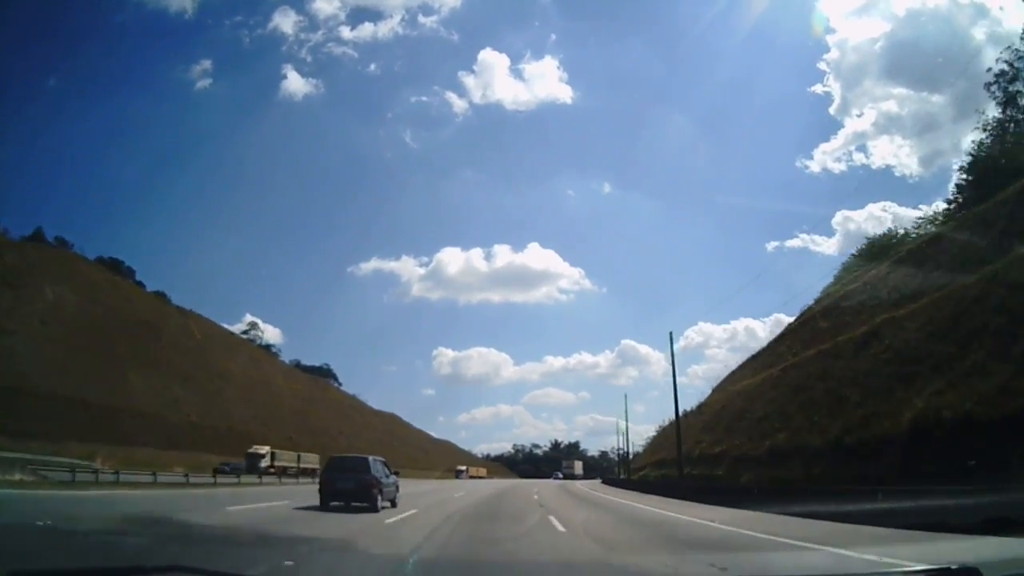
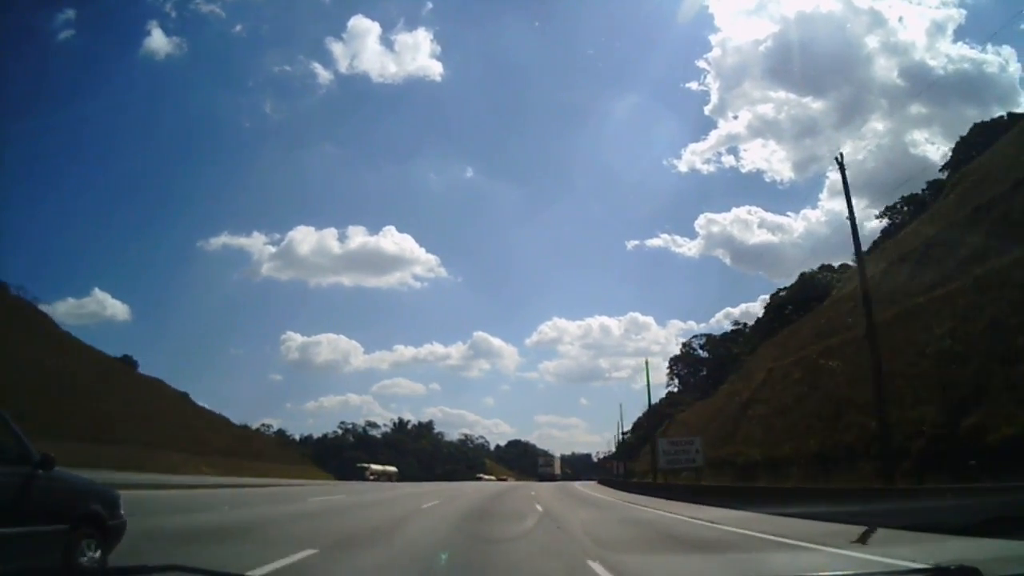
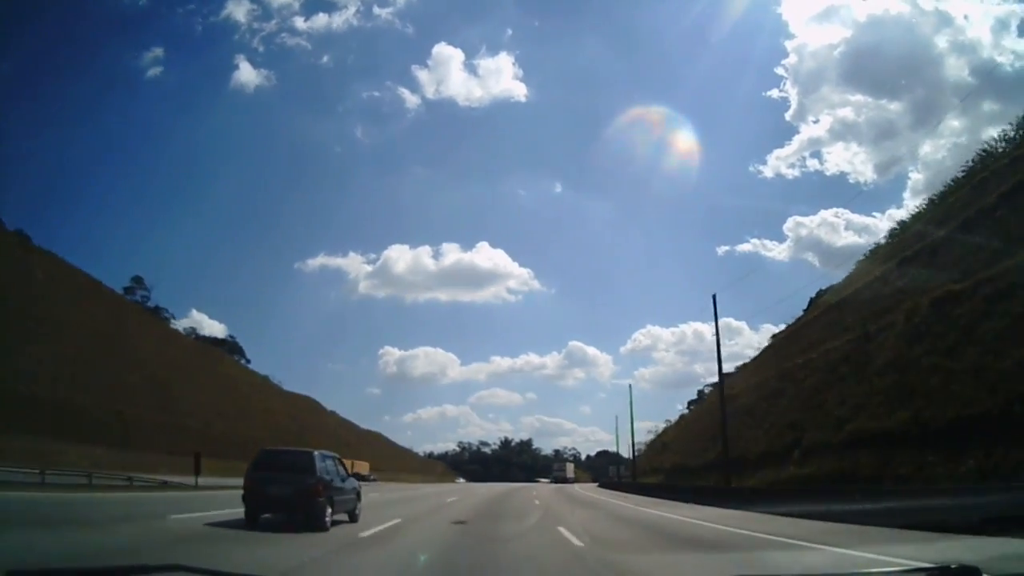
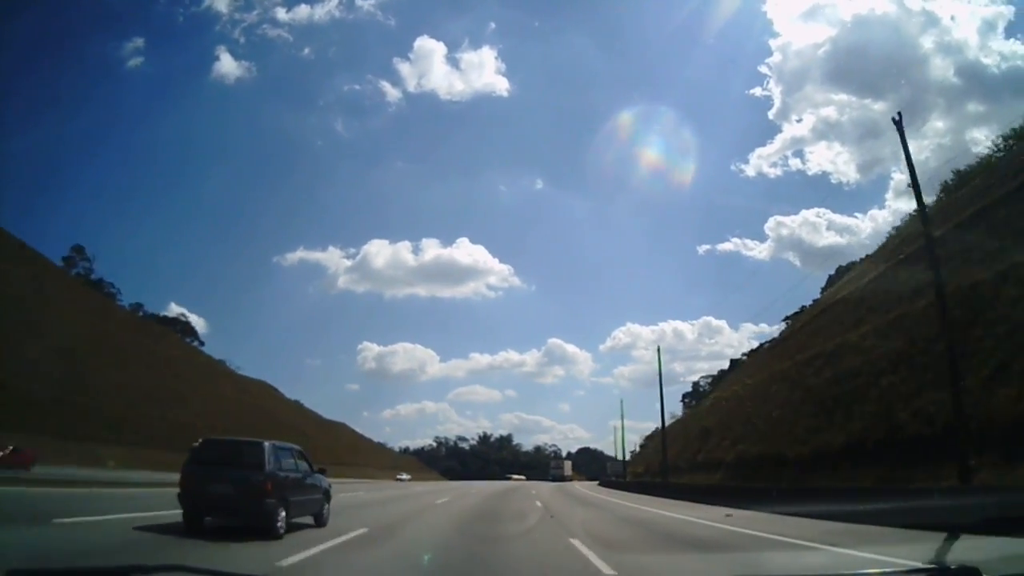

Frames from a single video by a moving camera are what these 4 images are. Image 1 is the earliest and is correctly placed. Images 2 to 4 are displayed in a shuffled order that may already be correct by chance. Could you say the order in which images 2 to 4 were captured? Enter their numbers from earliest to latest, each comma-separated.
3, 4, 2
